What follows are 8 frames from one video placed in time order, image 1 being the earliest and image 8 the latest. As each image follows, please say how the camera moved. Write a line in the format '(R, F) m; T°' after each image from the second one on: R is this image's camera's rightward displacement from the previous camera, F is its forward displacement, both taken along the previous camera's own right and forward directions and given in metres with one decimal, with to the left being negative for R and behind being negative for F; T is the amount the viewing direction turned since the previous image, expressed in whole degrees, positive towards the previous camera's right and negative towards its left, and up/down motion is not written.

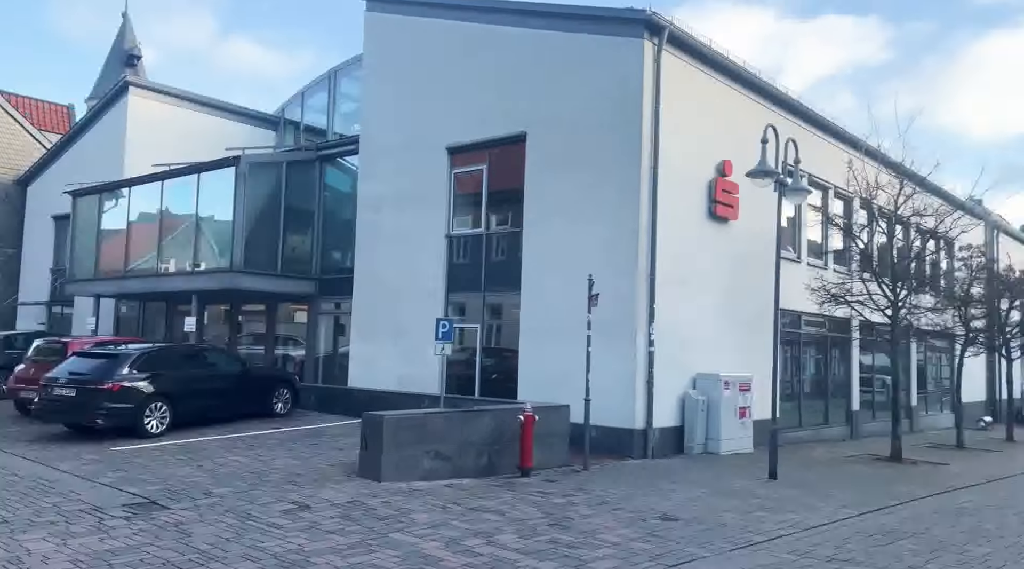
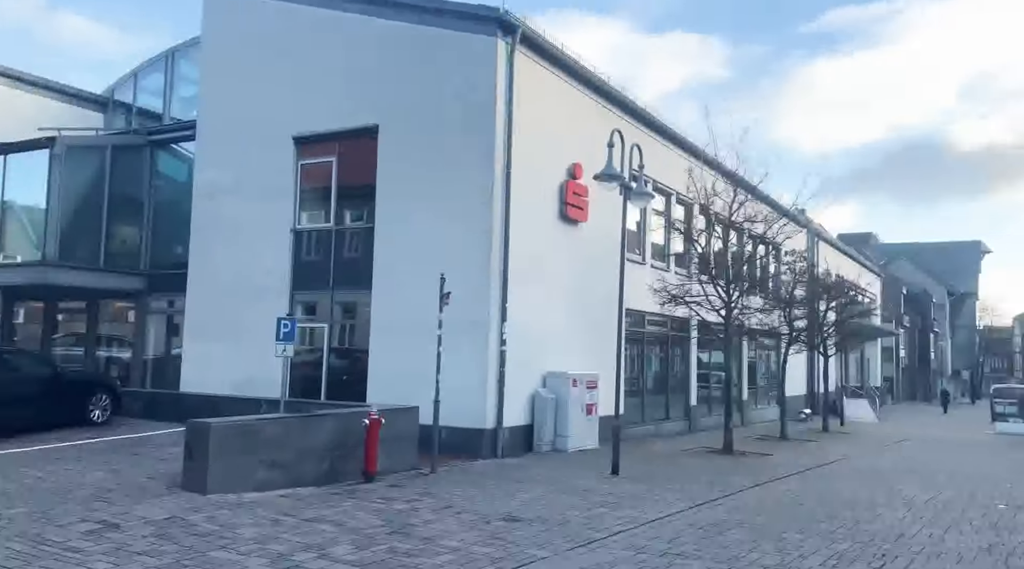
(+0.1, +0.2) m; +10°
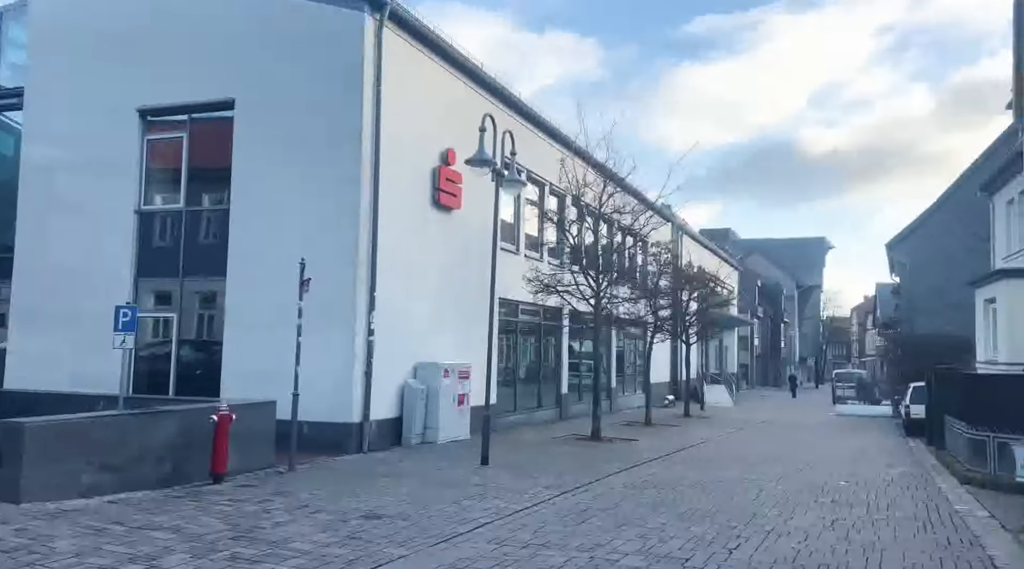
(+0.1, +0.3) m; +9°
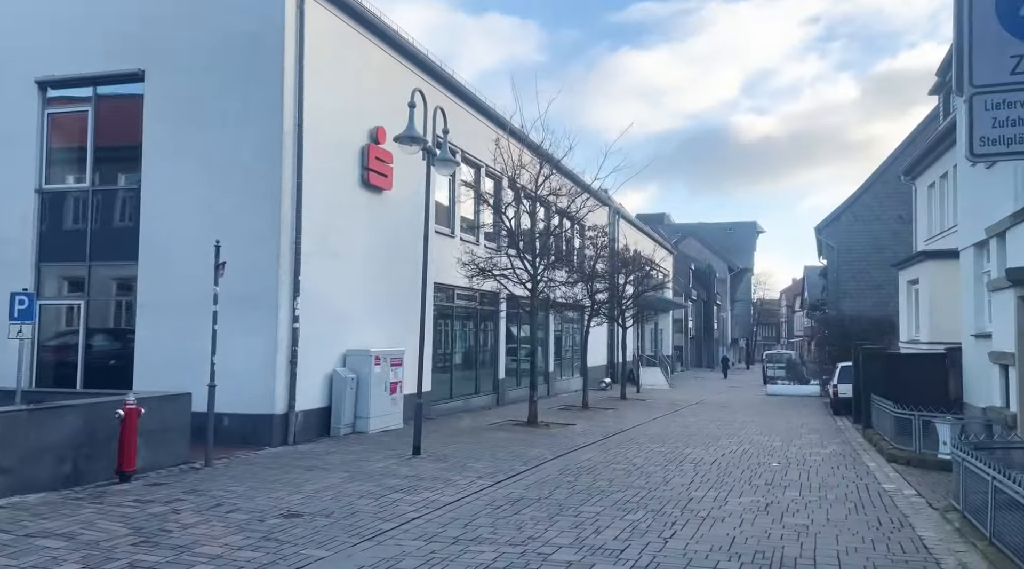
(+0.1, +0.4) m; +4°
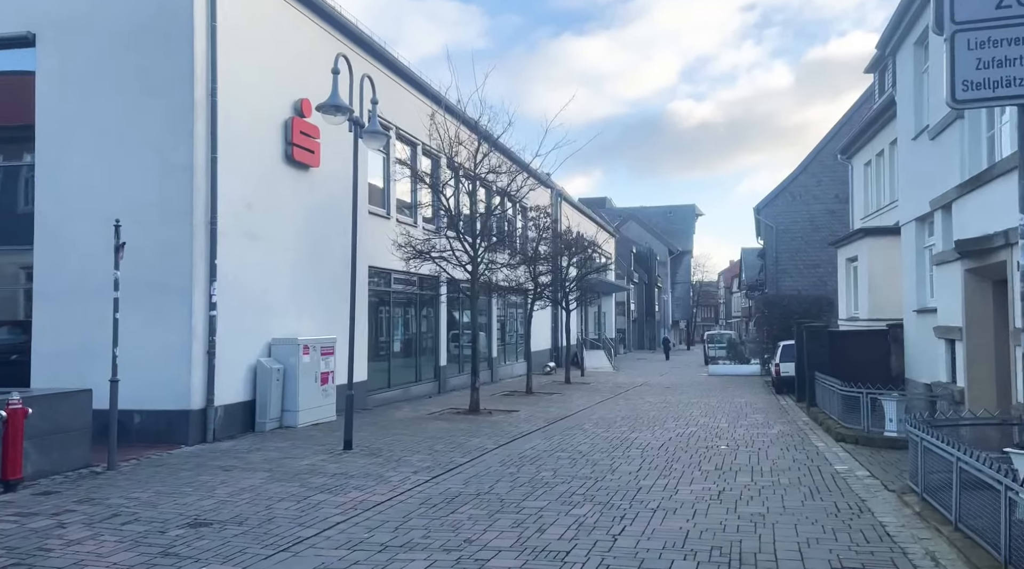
(+0.1, +0.7) m; +4°
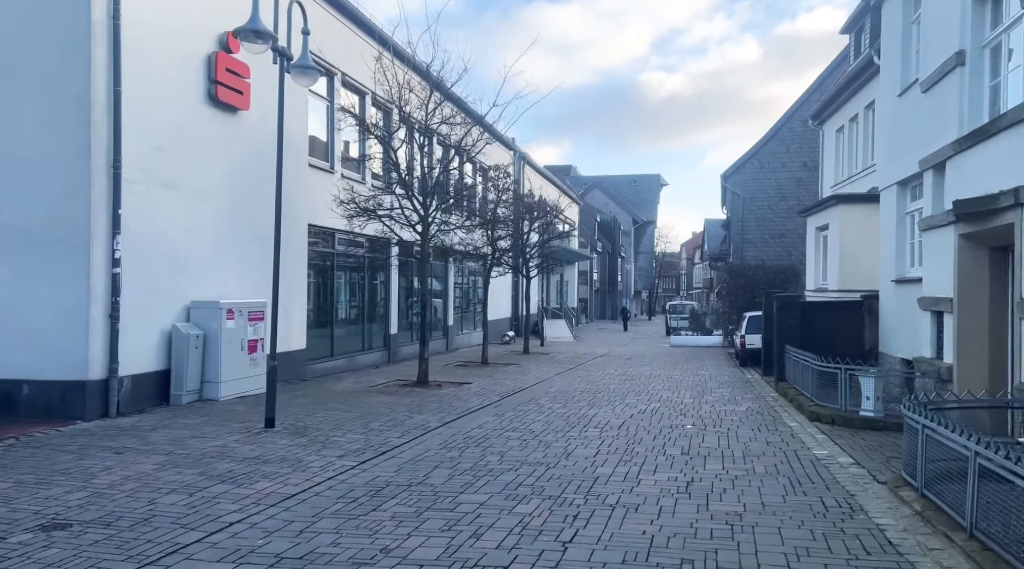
(+0.2, +1.2) m; +3°
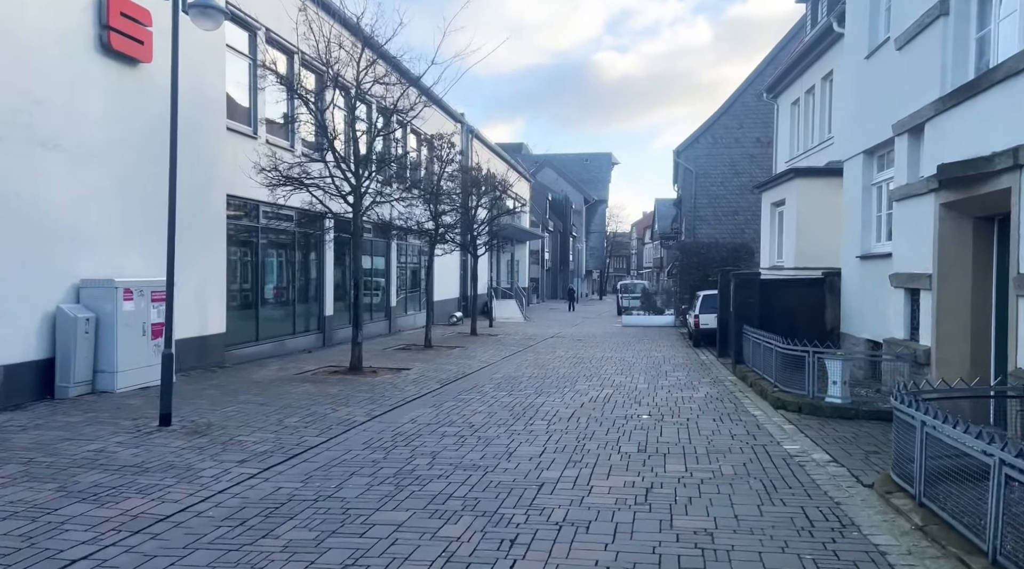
(+0.2, +1.2) m; +3°
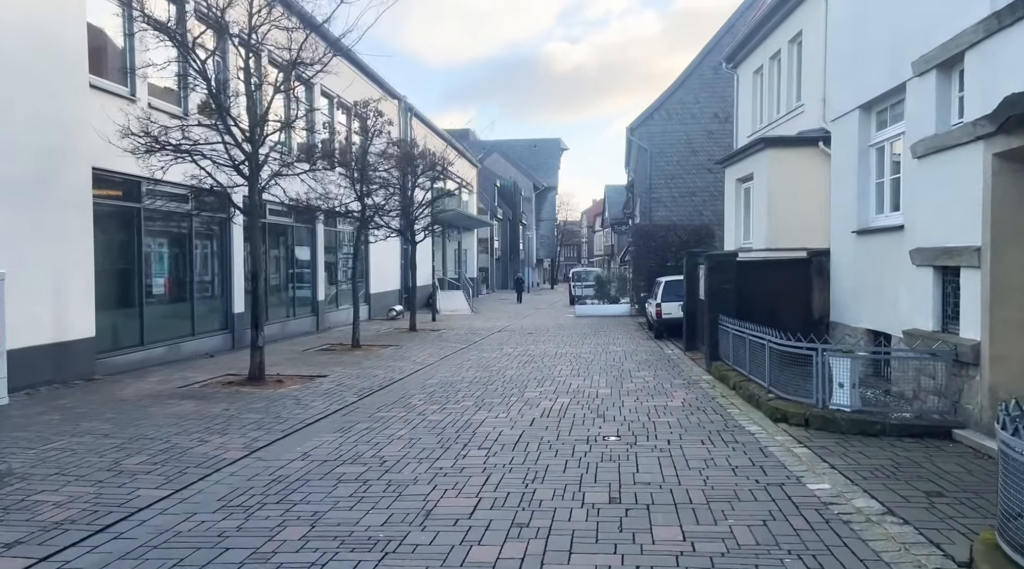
(+0.3, +2.4) m; +3°
